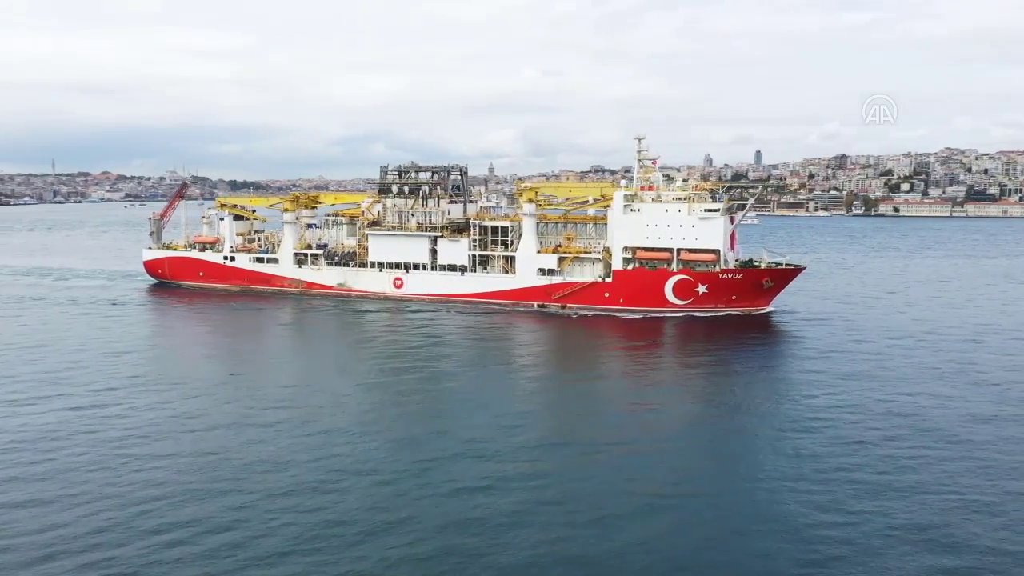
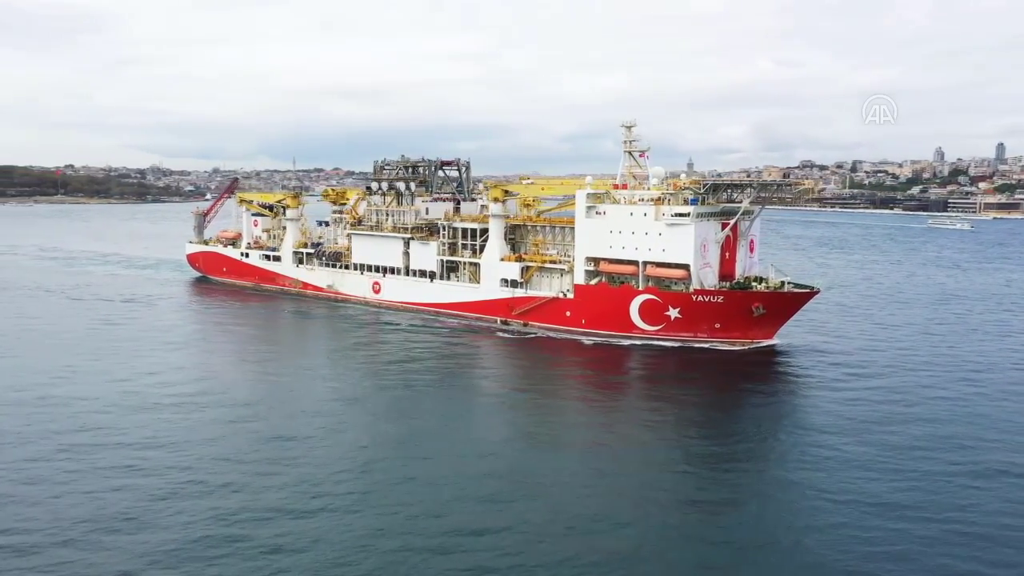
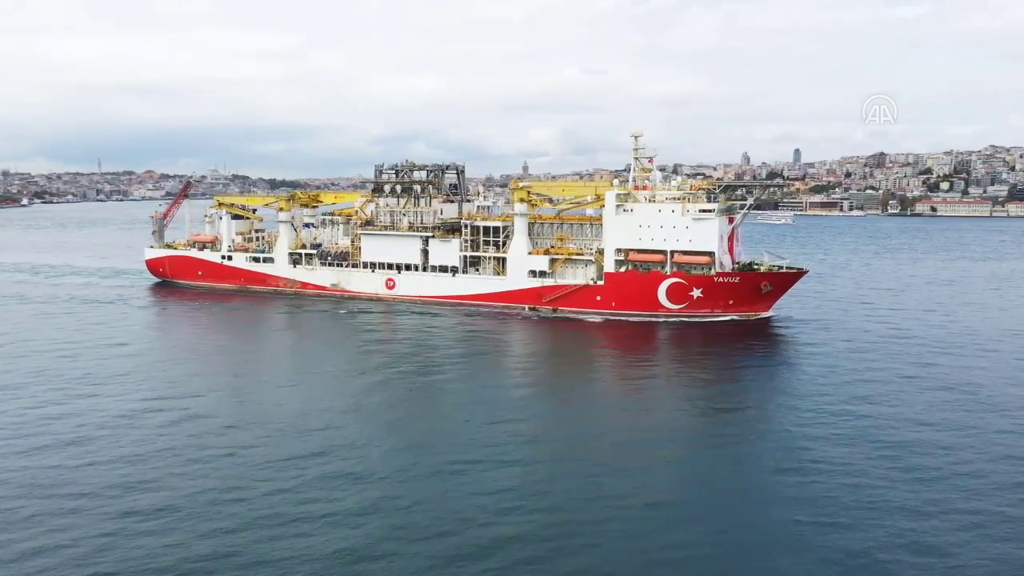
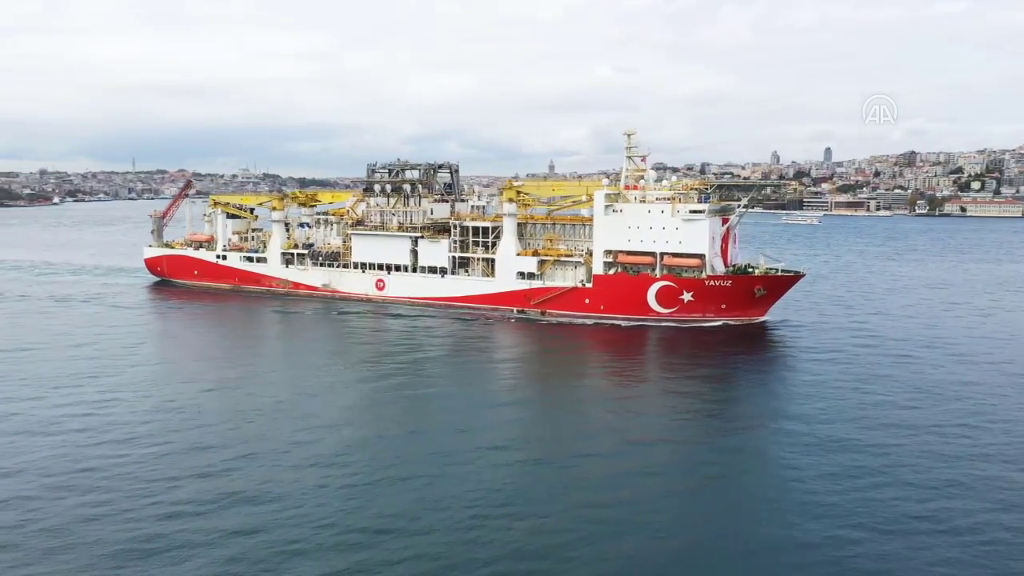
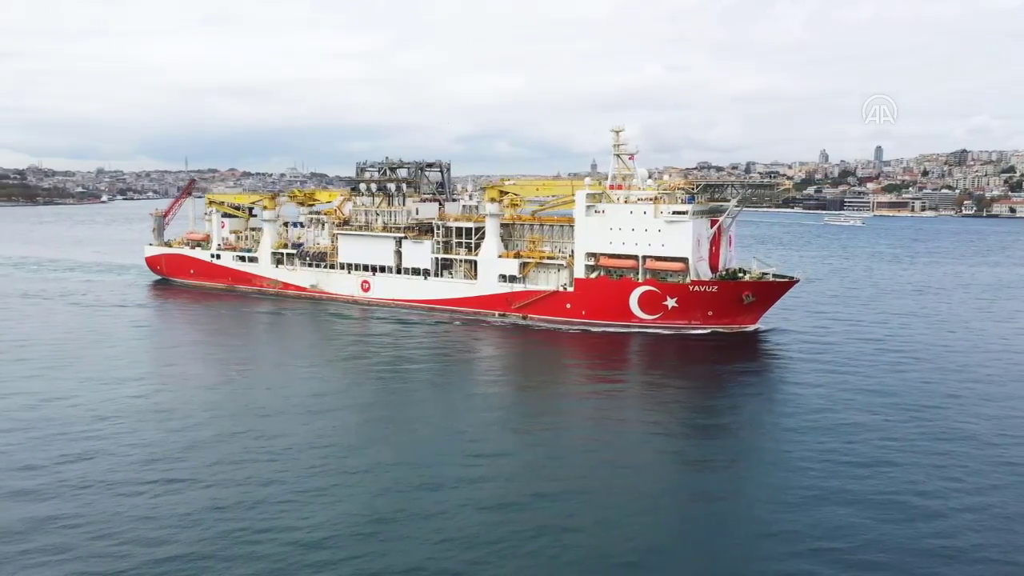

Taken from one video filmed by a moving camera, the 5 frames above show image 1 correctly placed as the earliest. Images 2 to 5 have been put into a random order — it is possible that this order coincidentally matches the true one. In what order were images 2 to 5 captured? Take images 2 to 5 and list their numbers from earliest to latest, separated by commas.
3, 4, 5, 2
